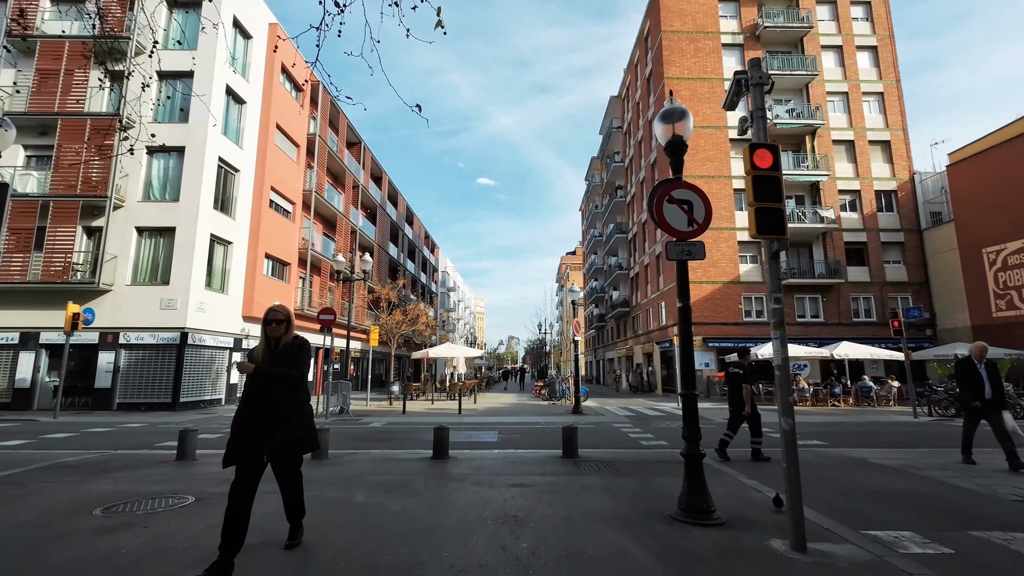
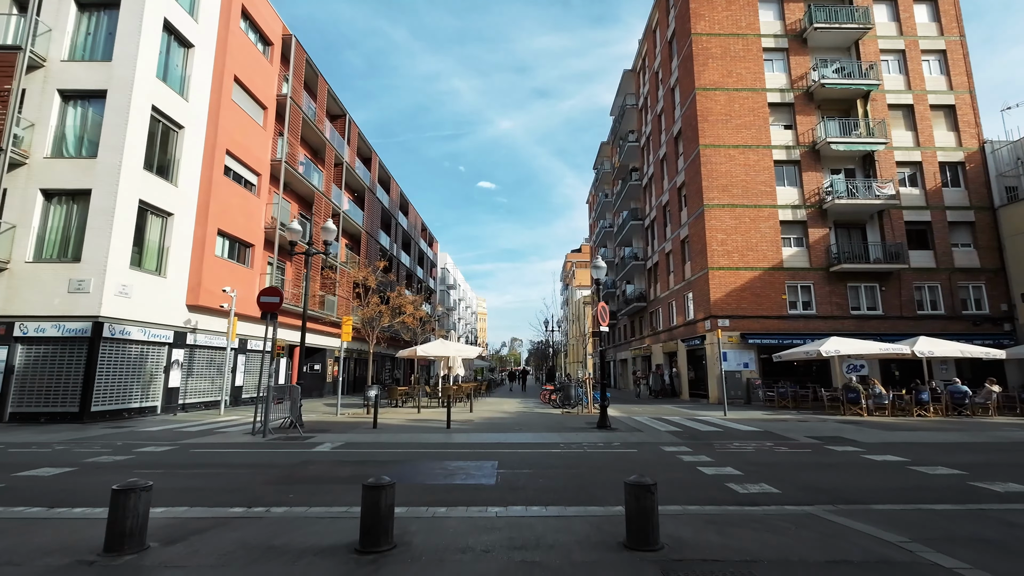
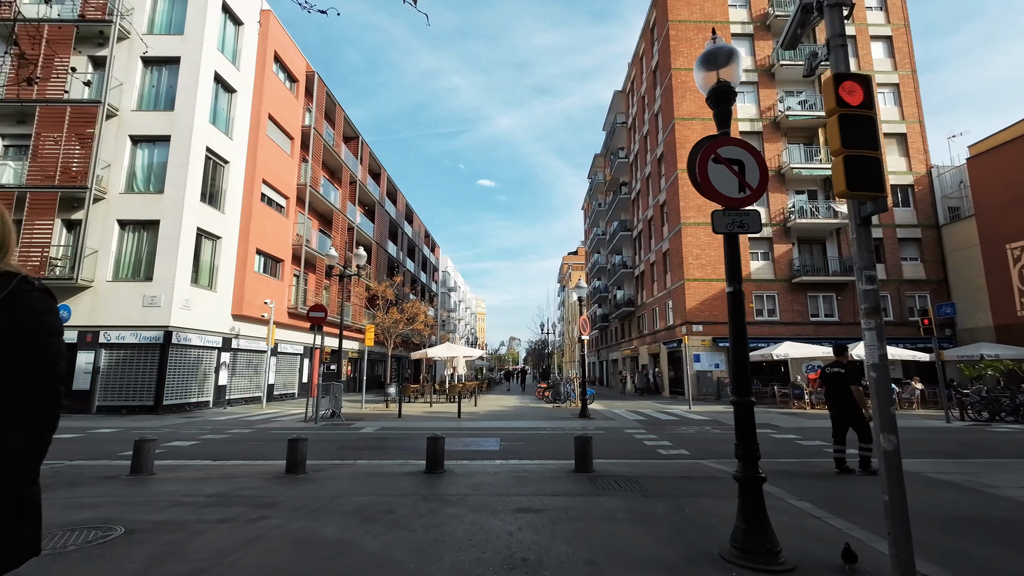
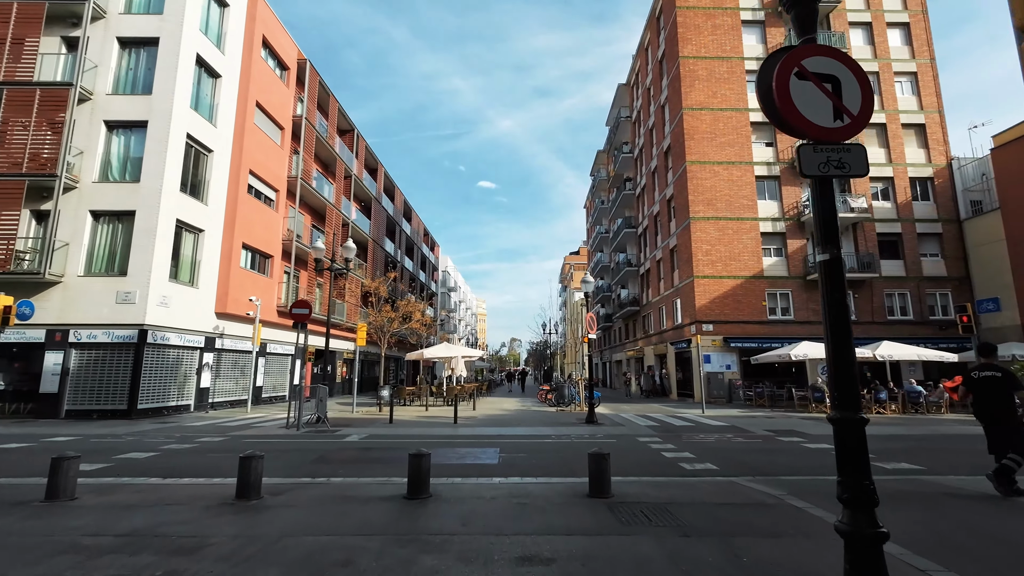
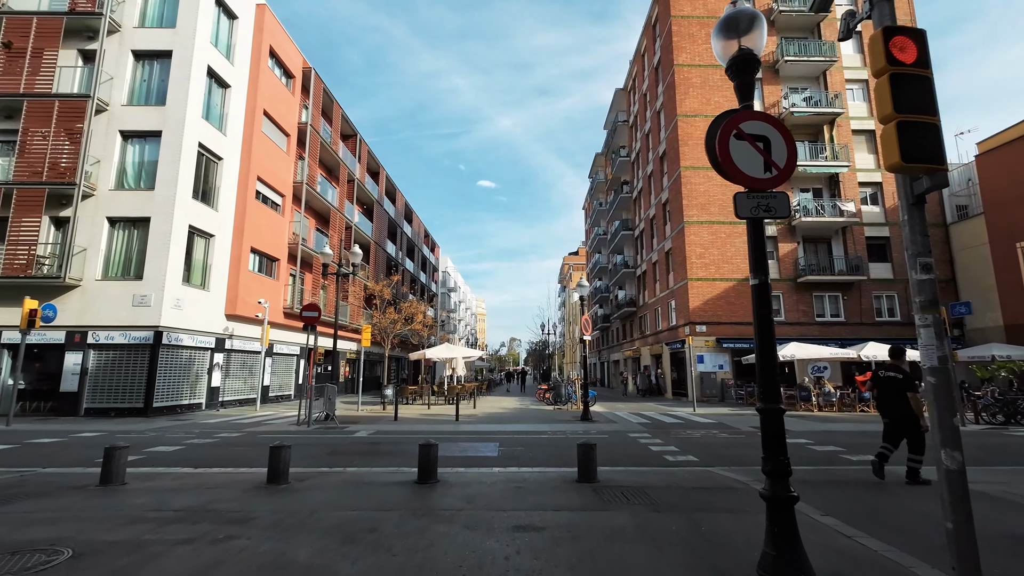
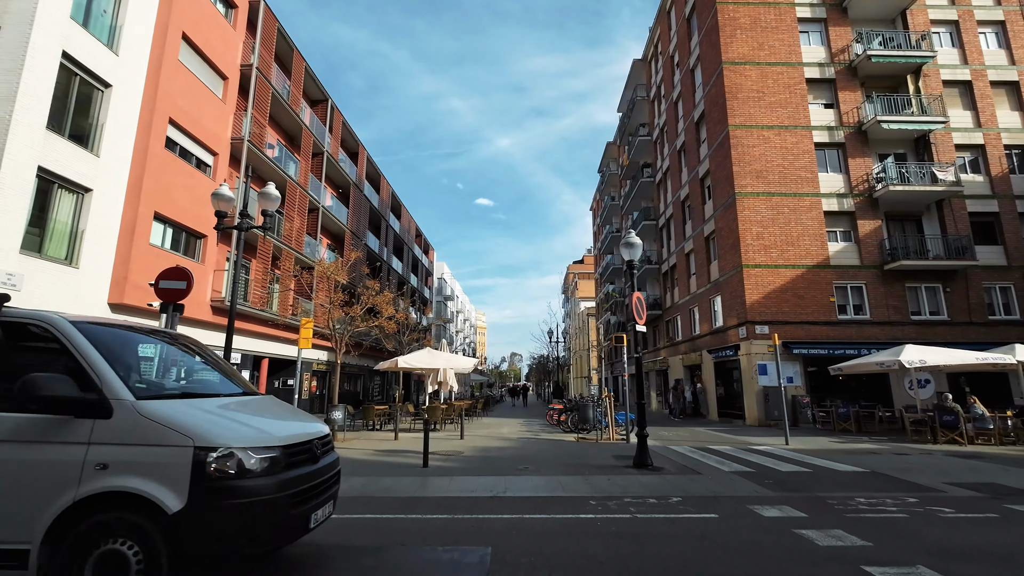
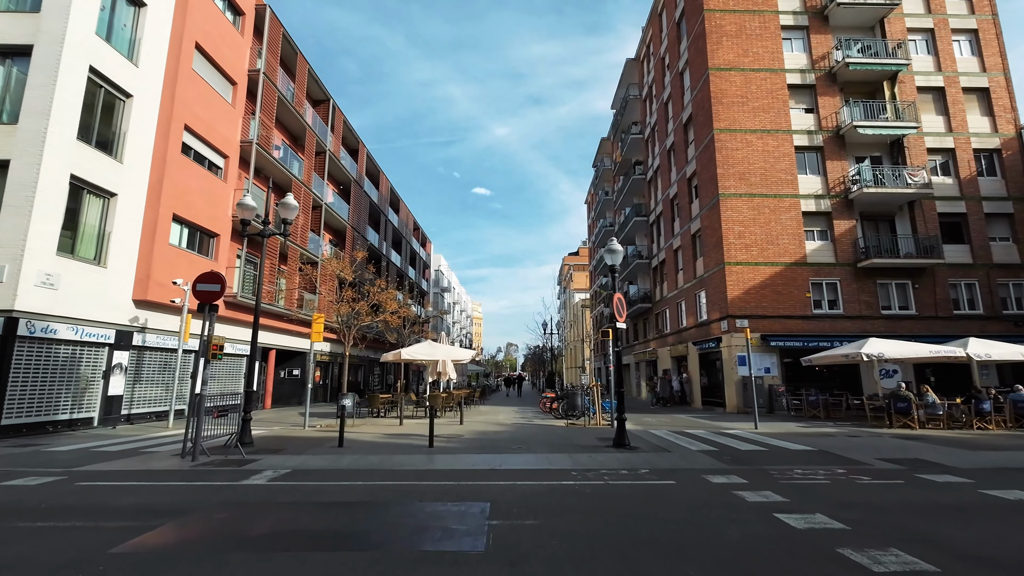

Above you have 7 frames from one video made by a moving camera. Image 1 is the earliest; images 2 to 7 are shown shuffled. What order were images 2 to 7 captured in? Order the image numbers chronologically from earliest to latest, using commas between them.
3, 5, 4, 2, 7, 6
